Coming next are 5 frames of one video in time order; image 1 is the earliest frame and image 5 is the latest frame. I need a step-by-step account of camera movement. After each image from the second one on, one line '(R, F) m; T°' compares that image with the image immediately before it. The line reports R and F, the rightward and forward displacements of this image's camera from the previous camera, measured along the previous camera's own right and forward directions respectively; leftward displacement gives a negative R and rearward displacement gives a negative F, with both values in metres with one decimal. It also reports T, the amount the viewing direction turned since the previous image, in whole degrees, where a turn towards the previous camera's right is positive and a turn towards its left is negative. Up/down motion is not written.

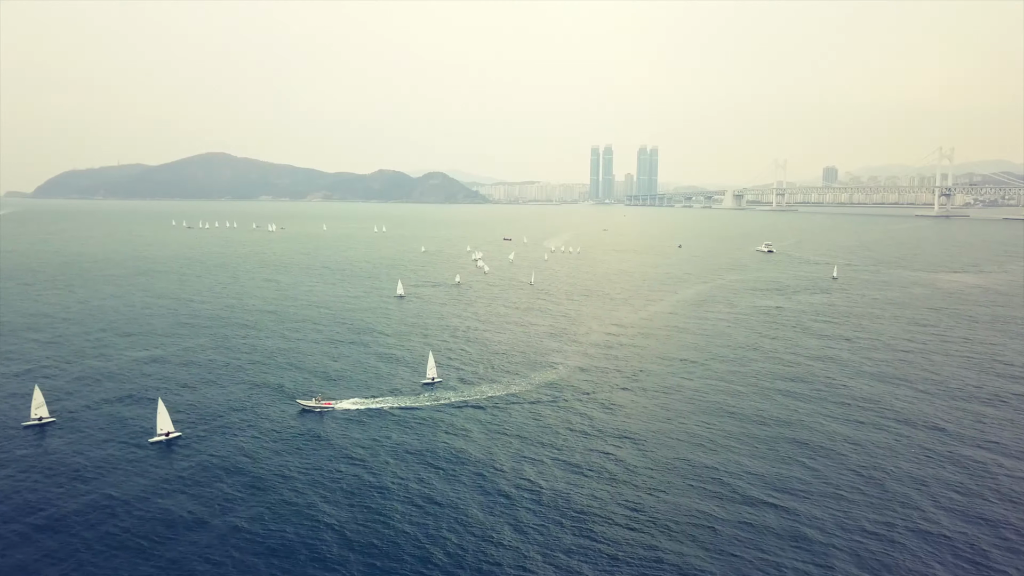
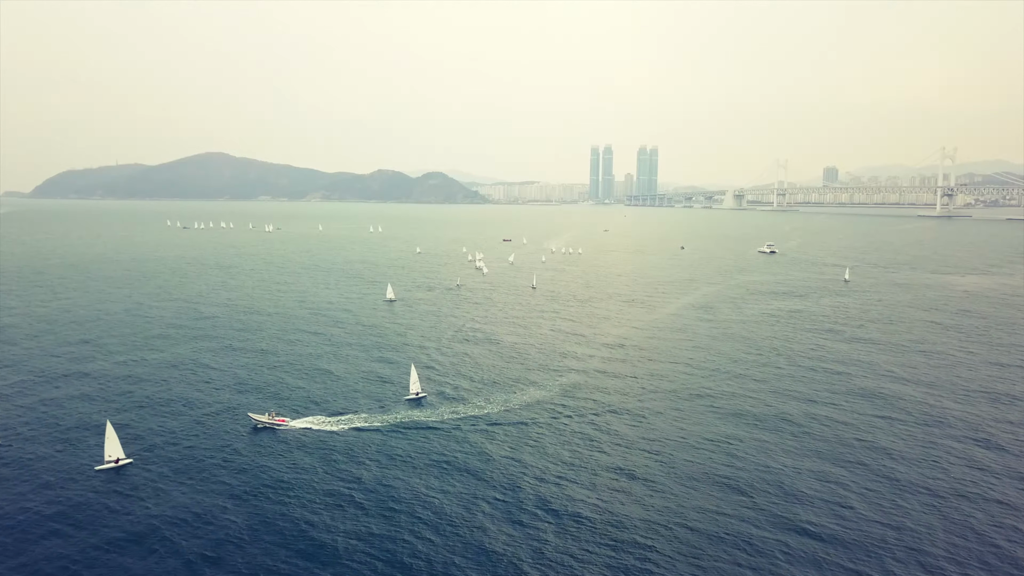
(-0.3, +2.3) m; 0°
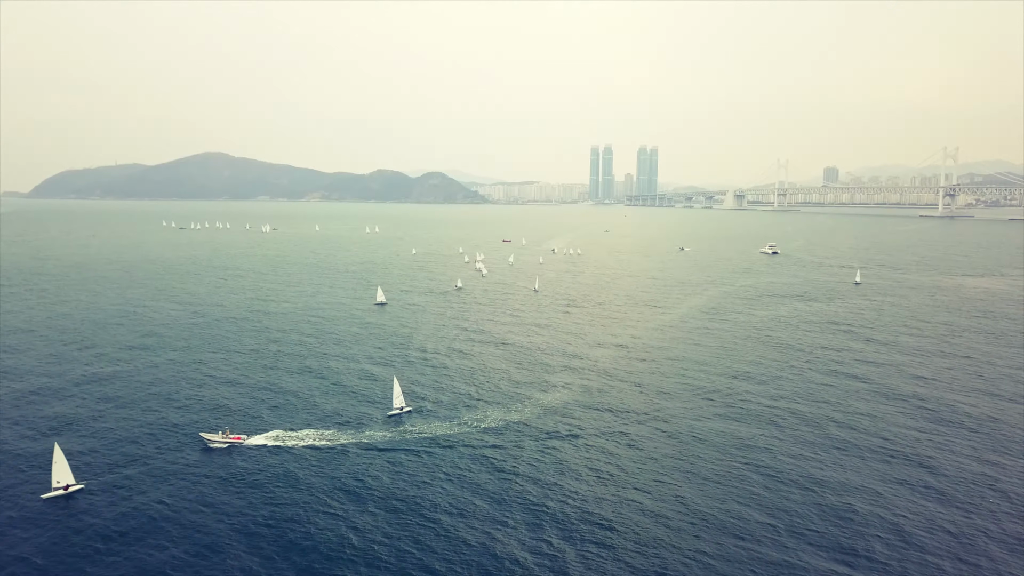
(-0.3, +1.8) m; 0°
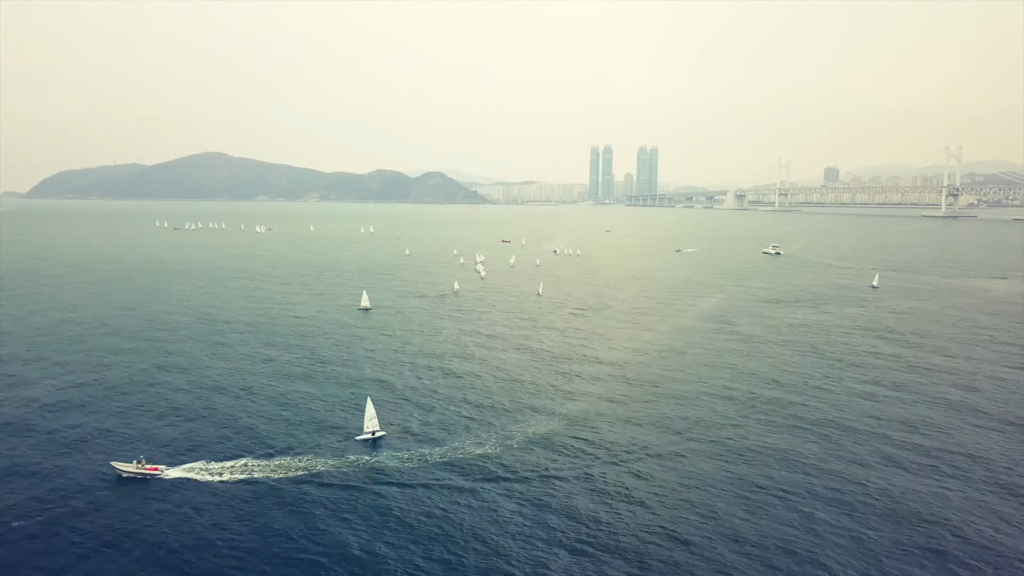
(0.0, +3.2) m; 0°
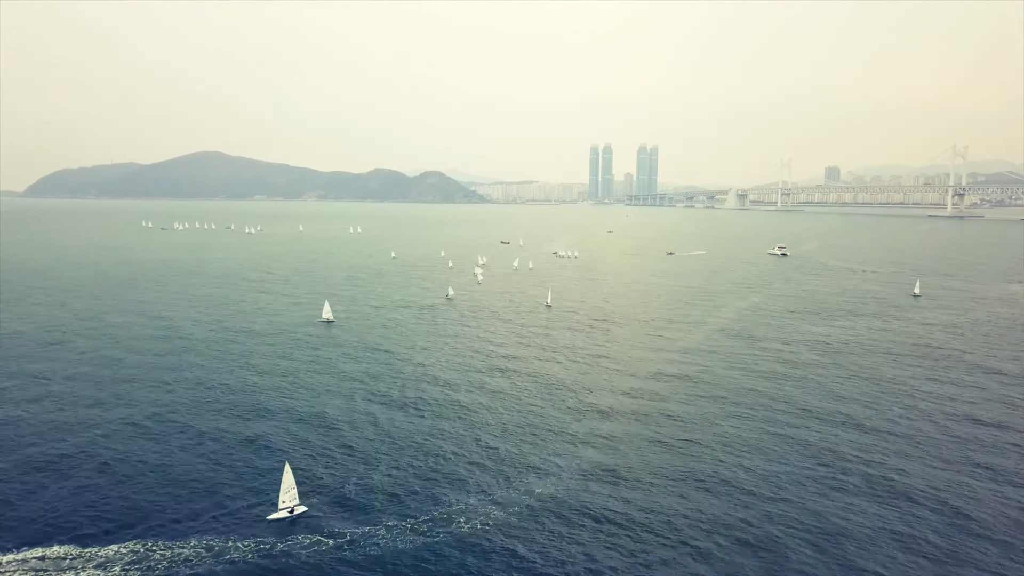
(-0.3, +6.0) m; 0°
